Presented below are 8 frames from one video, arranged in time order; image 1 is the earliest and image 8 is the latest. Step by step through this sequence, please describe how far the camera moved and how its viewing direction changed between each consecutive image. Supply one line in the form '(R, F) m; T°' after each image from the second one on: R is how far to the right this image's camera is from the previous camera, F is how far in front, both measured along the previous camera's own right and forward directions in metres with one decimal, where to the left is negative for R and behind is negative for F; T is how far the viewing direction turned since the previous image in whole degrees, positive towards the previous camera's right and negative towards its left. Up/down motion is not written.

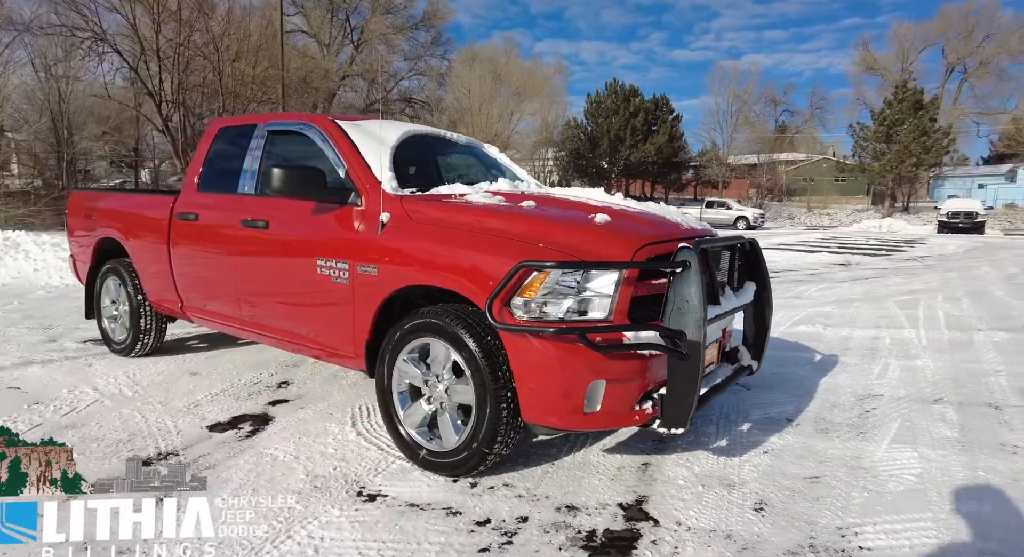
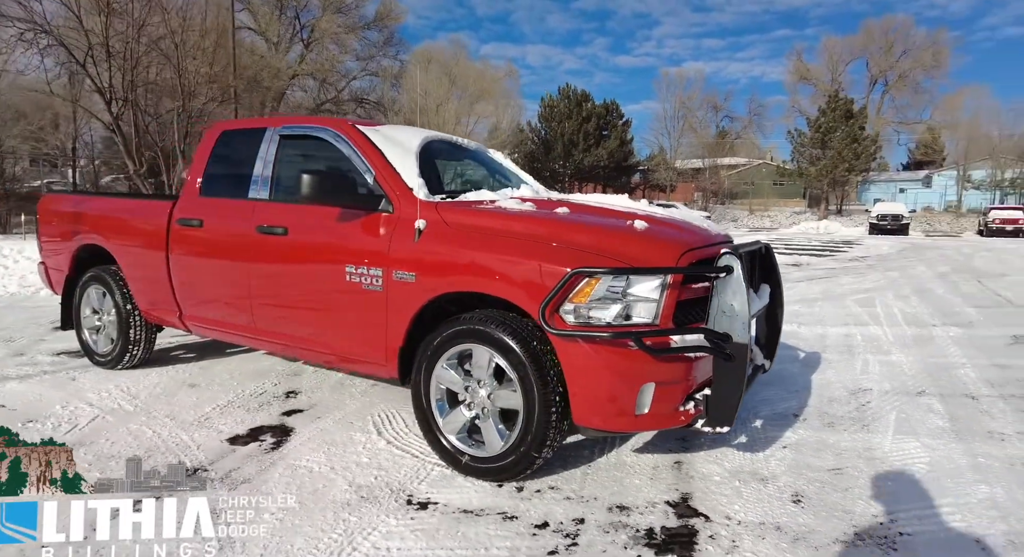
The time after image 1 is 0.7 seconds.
(-0.4, 0.0) m; +5°
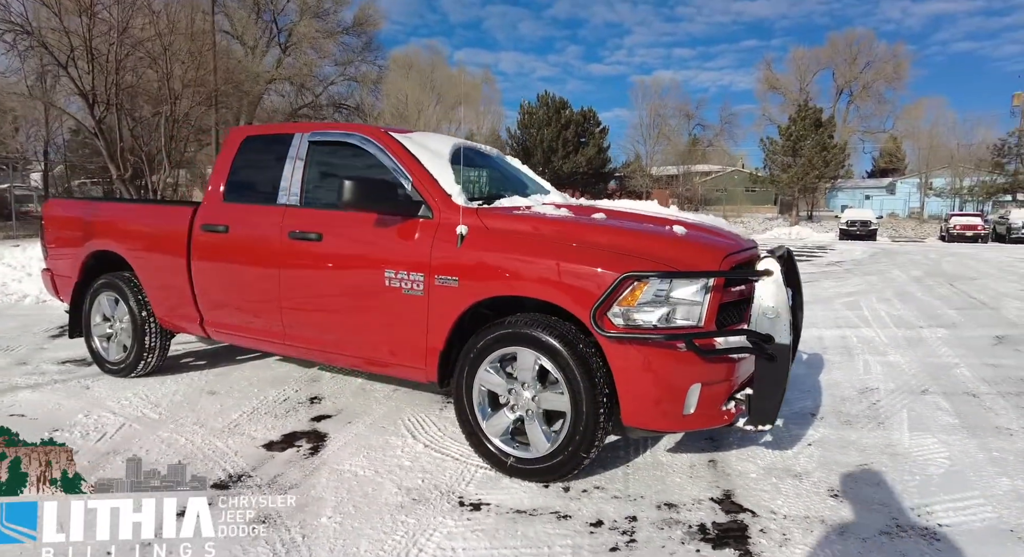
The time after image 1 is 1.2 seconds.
(-0.3, 0.0) m; +2°
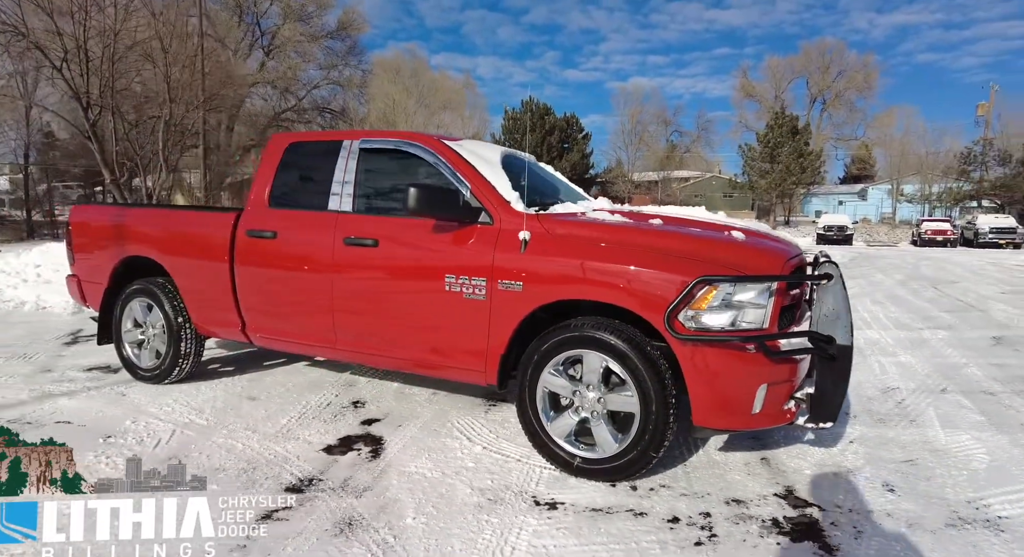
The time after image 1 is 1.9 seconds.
(-0.4, 0.0) m; +2°
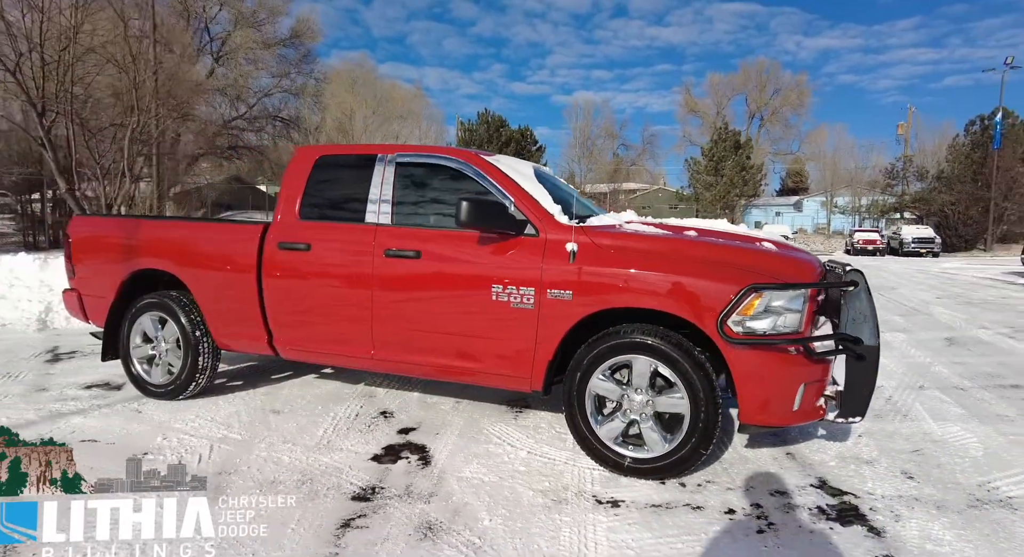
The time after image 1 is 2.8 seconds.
(-0.5, -0.1) m; +5°
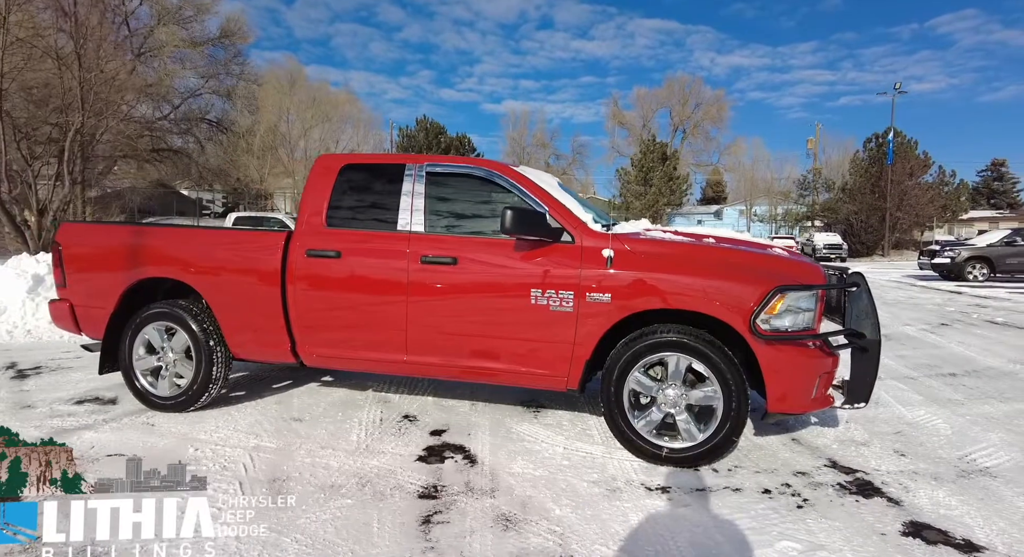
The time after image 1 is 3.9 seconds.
(-0.6, -0.1) m; +6°
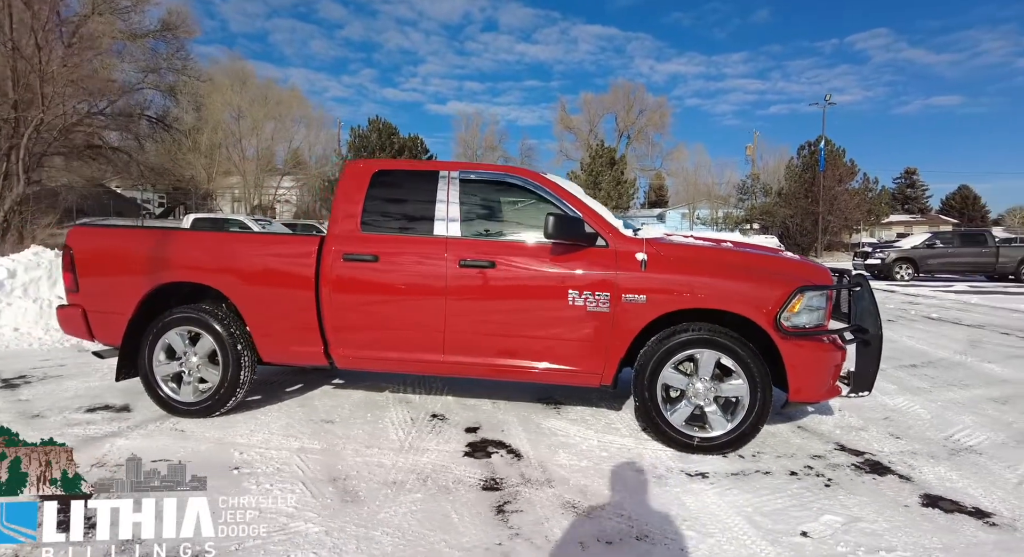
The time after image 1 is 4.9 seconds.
(-0.5, -0.1) m; +5°
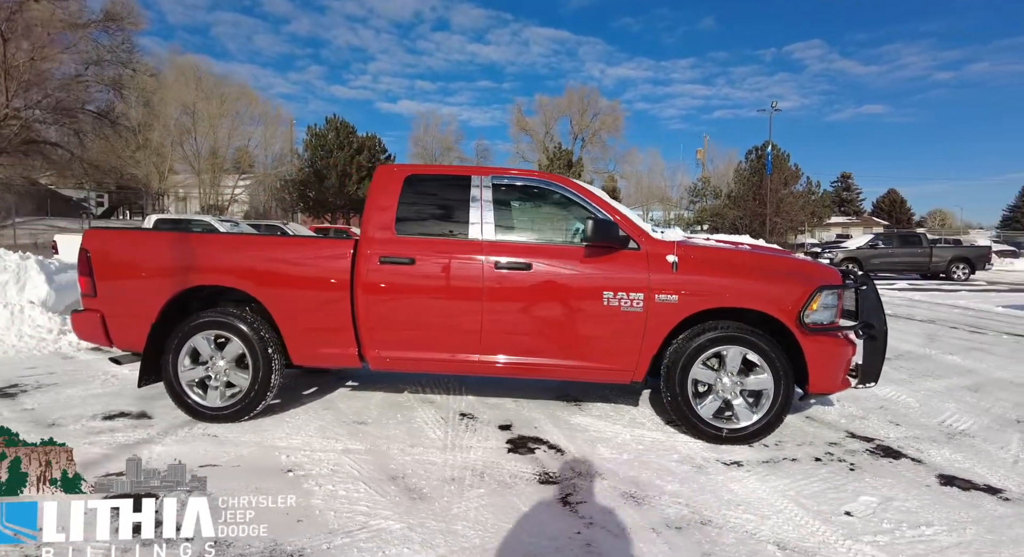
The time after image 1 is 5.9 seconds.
(-0.5, -0.1) m; +4°
